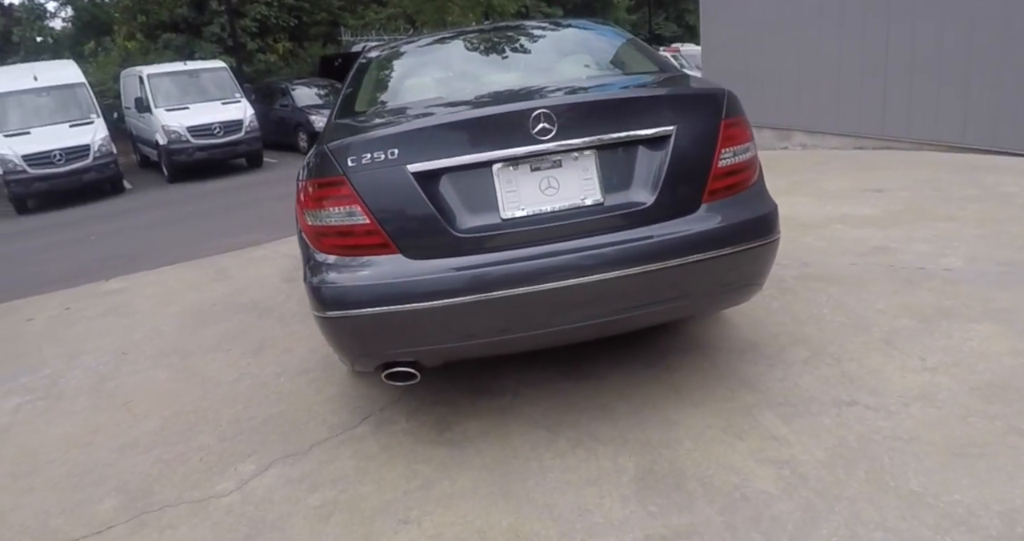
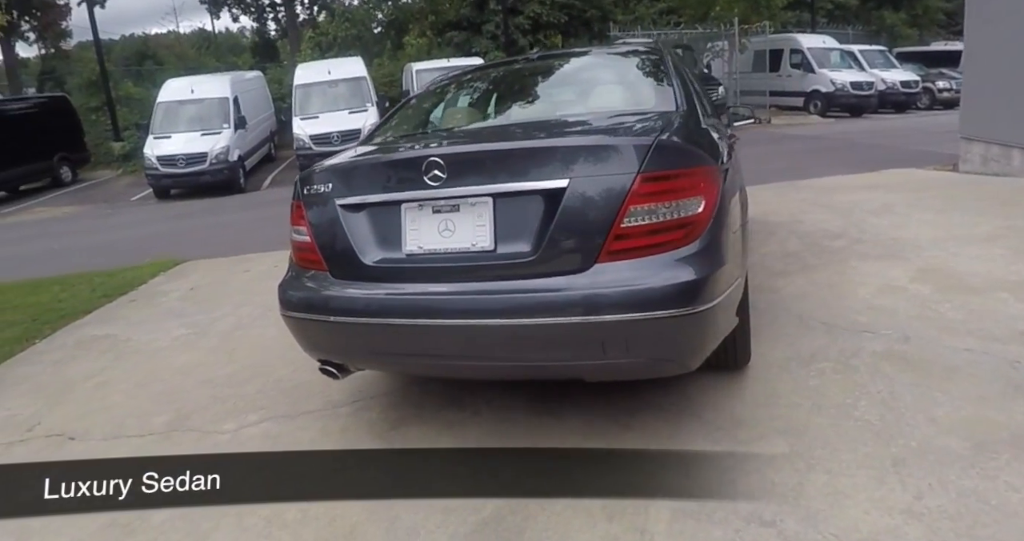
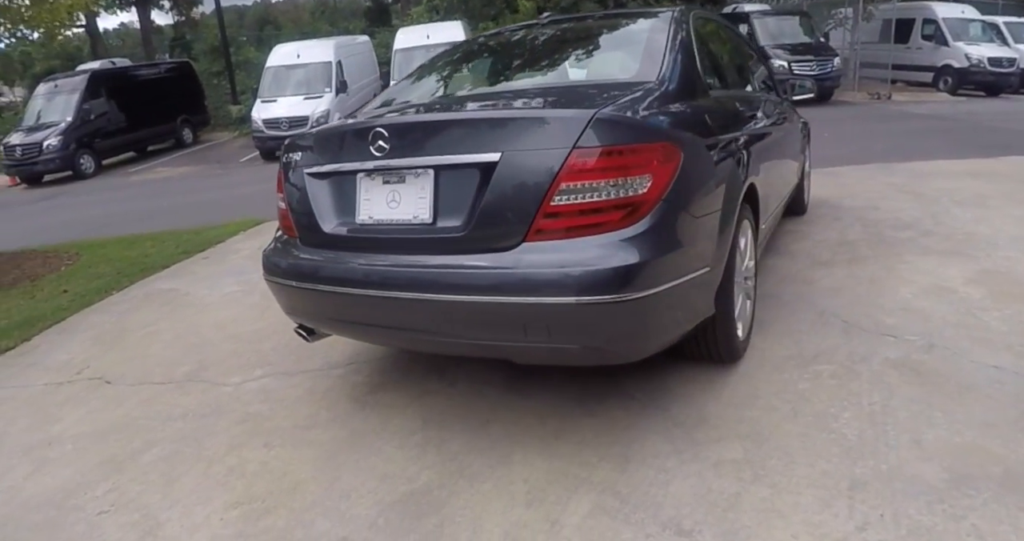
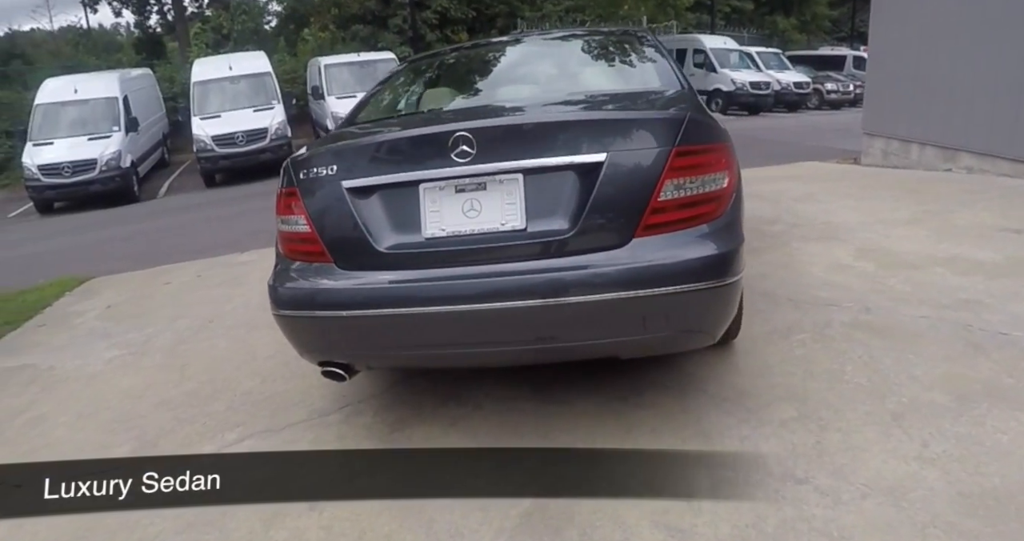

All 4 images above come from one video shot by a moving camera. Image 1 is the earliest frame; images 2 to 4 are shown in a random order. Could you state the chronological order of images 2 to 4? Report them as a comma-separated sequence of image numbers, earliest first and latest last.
4, 2, 3
